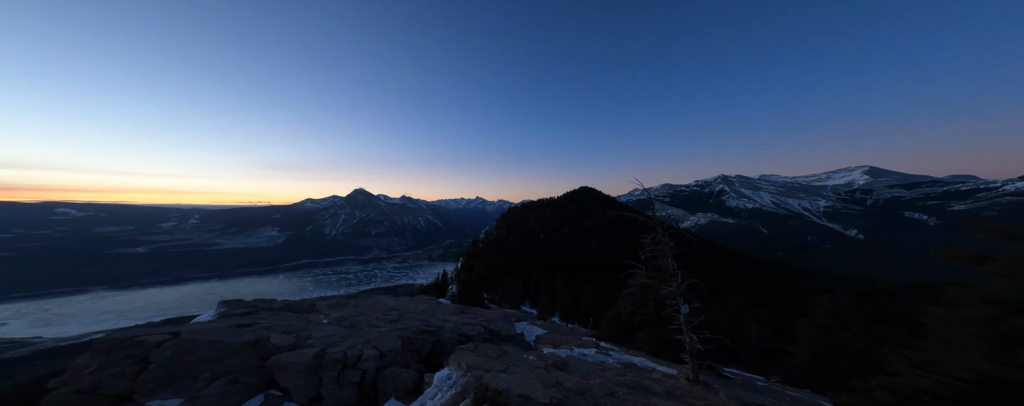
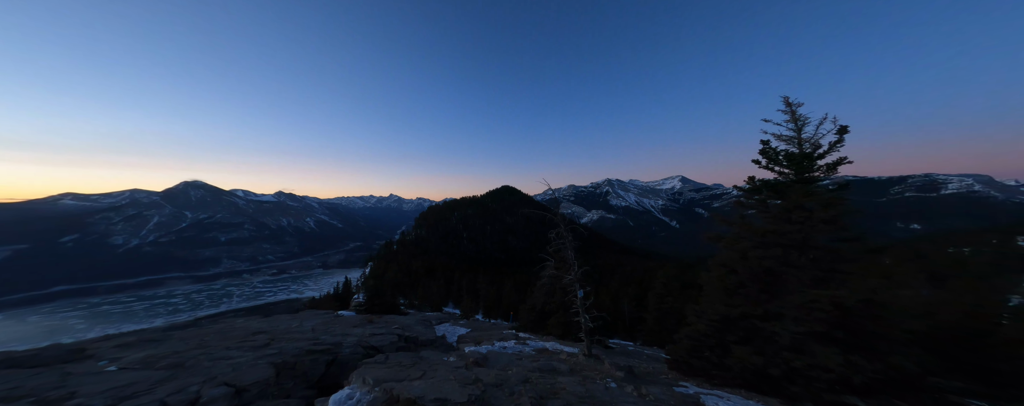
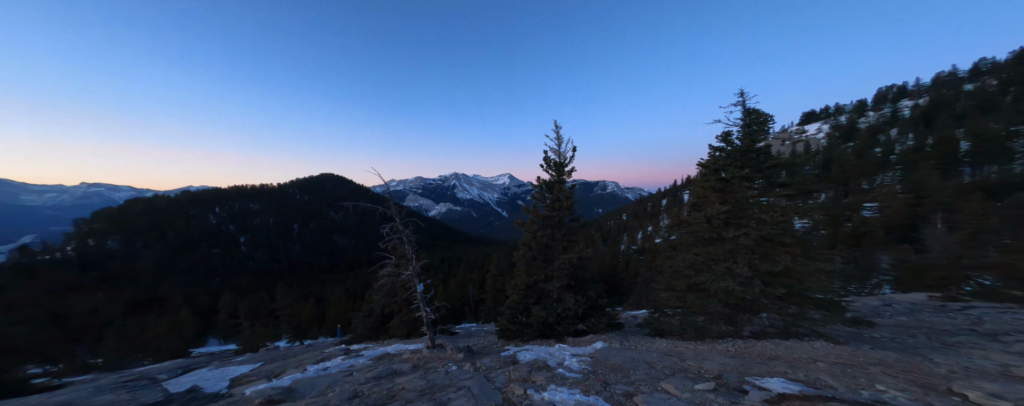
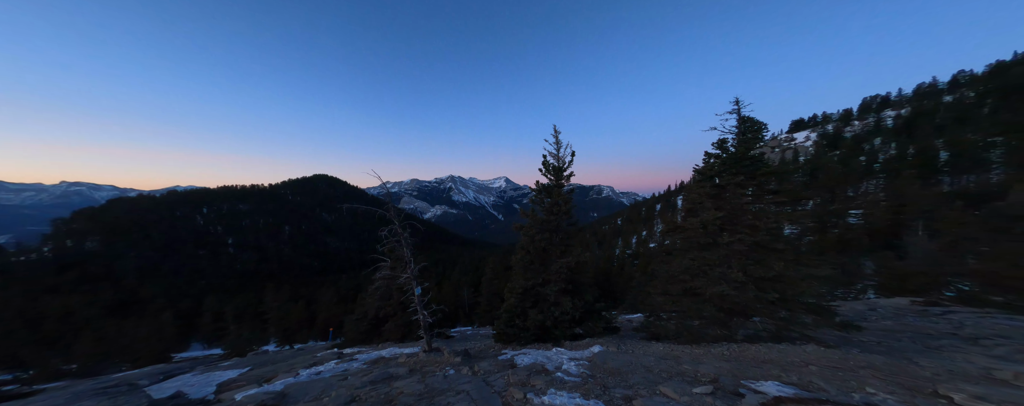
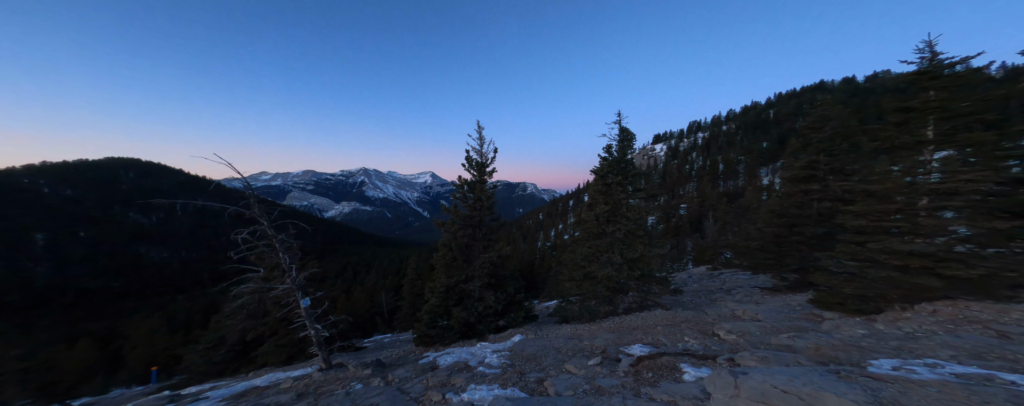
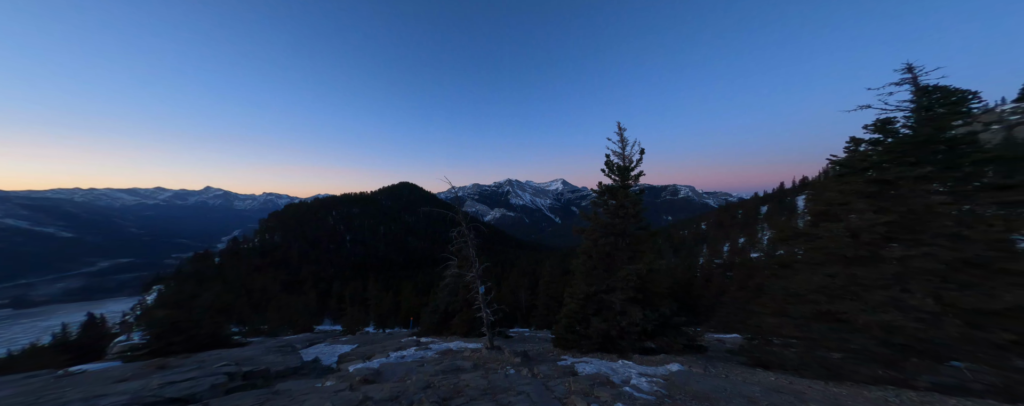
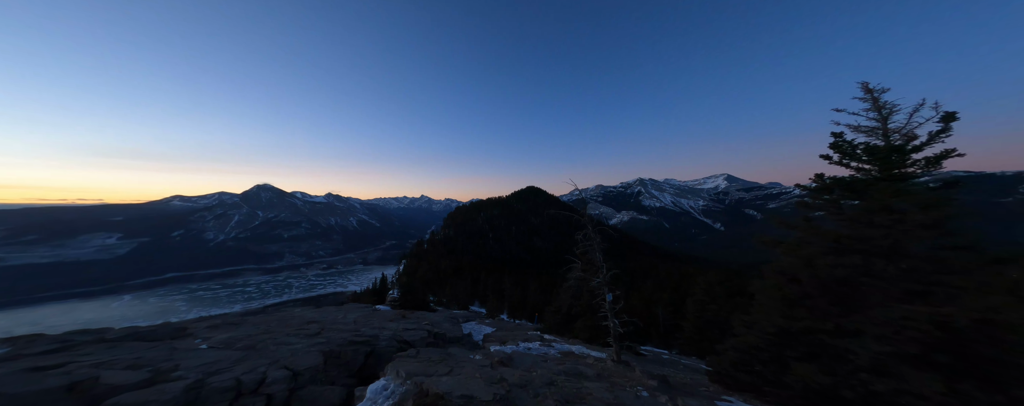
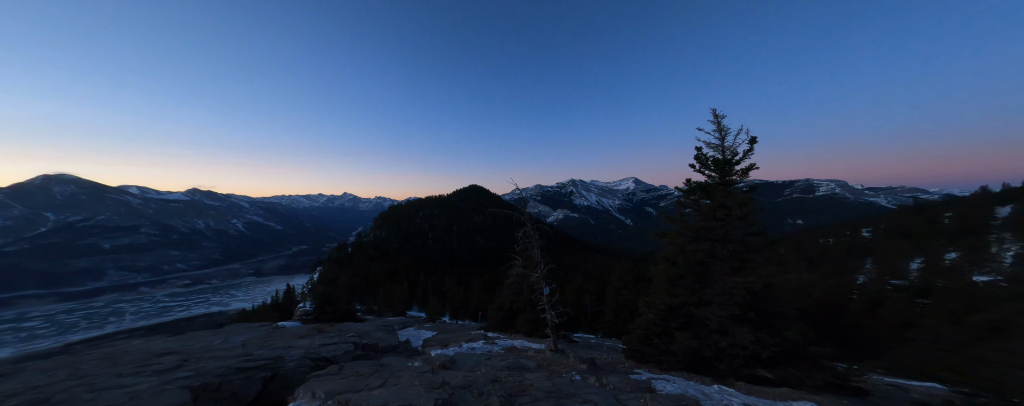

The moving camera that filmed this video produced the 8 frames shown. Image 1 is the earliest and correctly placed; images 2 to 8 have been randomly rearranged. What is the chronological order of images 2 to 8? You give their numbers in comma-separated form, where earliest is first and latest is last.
7, 2, 8, 6, 4, 5, 3
